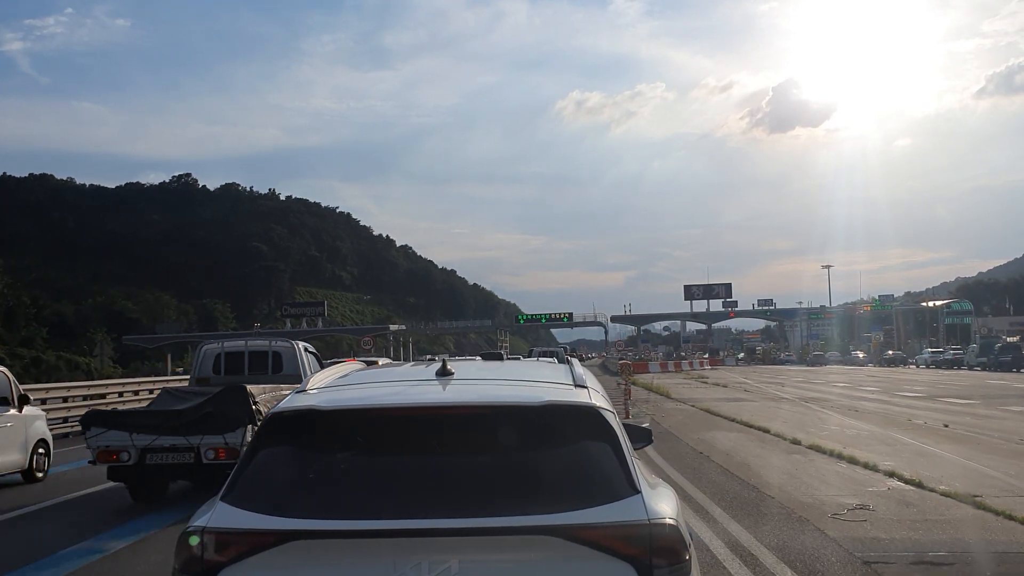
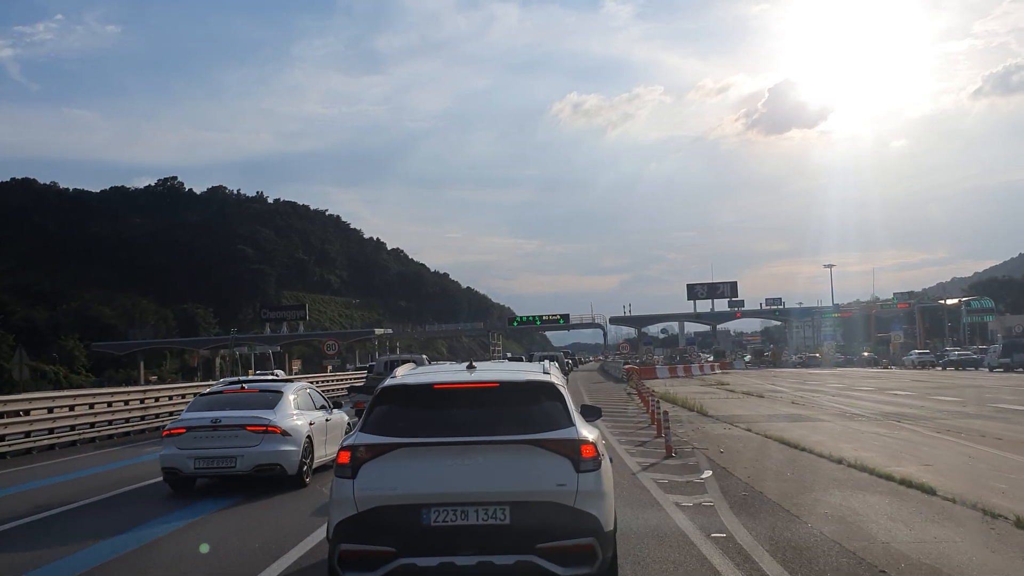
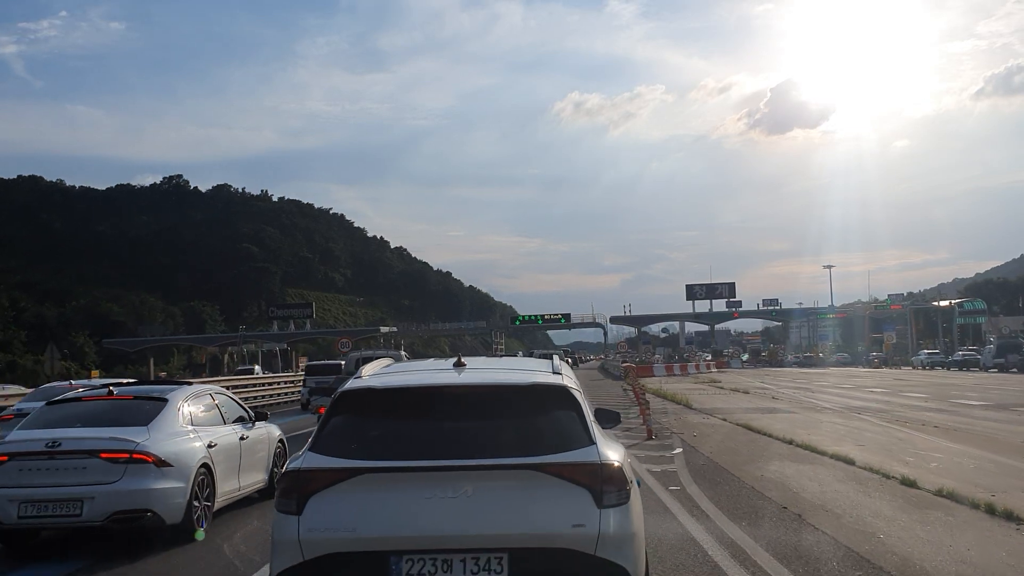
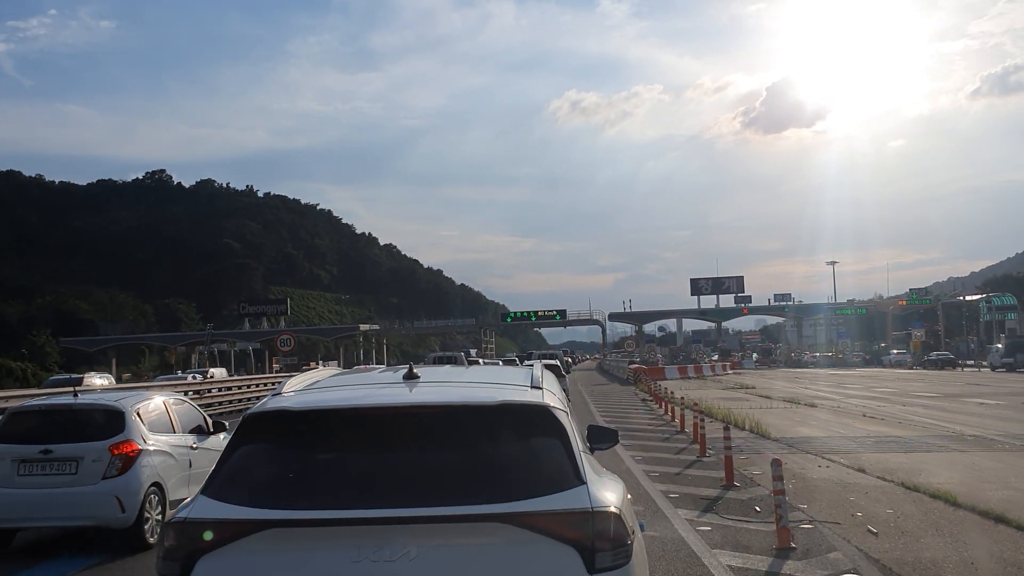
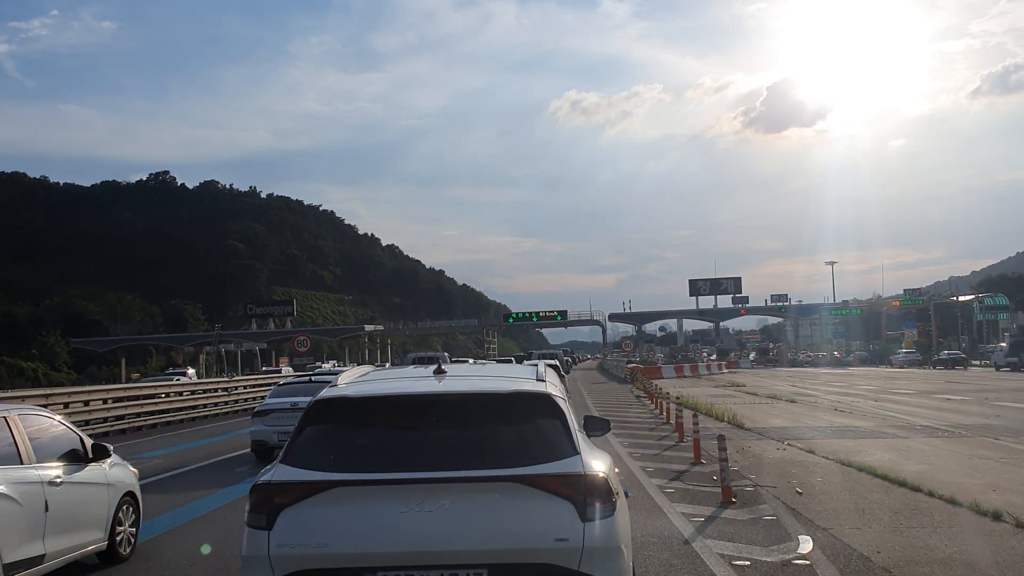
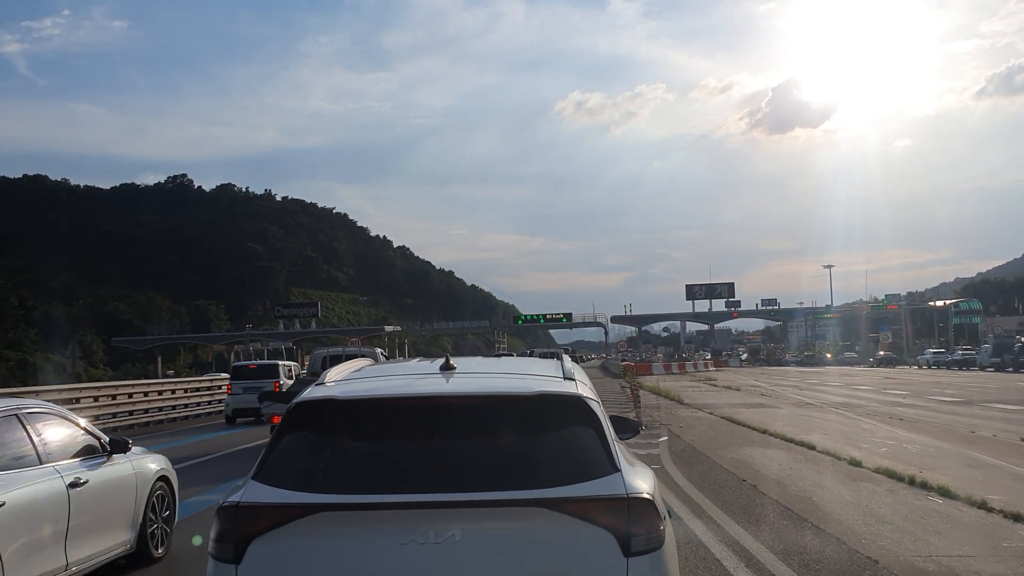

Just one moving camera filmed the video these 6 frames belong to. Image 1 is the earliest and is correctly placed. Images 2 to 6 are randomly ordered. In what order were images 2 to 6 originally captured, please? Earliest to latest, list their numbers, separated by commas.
6, 3, 2, 5, 4
